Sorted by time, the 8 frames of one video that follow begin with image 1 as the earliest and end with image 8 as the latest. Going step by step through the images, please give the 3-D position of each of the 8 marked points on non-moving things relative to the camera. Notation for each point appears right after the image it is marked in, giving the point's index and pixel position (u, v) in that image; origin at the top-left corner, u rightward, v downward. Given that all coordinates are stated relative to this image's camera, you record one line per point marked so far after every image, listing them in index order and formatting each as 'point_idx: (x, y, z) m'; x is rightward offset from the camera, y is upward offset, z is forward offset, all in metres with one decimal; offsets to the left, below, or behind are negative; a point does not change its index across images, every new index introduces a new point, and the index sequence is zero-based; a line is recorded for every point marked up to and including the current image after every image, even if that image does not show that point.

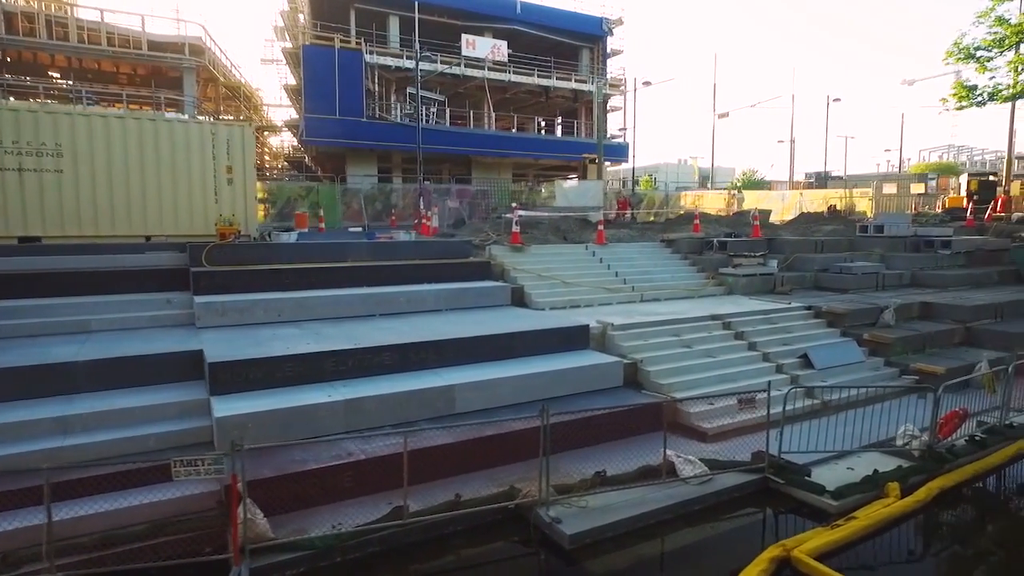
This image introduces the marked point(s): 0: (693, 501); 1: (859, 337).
0: (+1.6, -1.9, +5.4) m
1: (+5.5, -0.8, +9.8) m
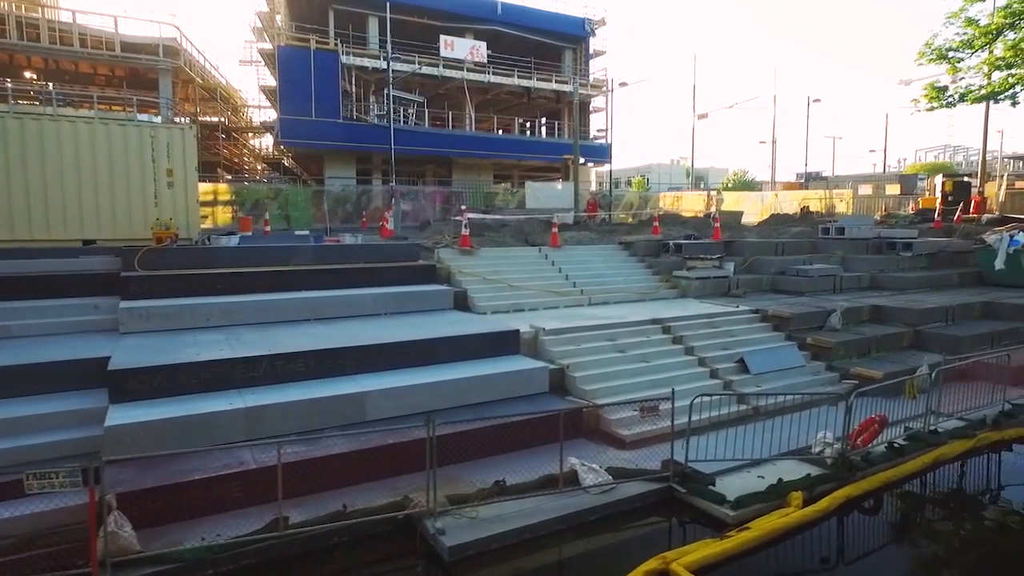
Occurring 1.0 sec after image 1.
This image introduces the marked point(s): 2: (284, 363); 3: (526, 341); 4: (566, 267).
0: (+0.7, -1.9, +5.3) m
1: (+4.6, -0.8, +9.7) m
2: (-2.5, -0.8, +6.7) m
3: (+0.2, -0.7, +8.3) m
4: (+1.0, +0.4, +11.8) m
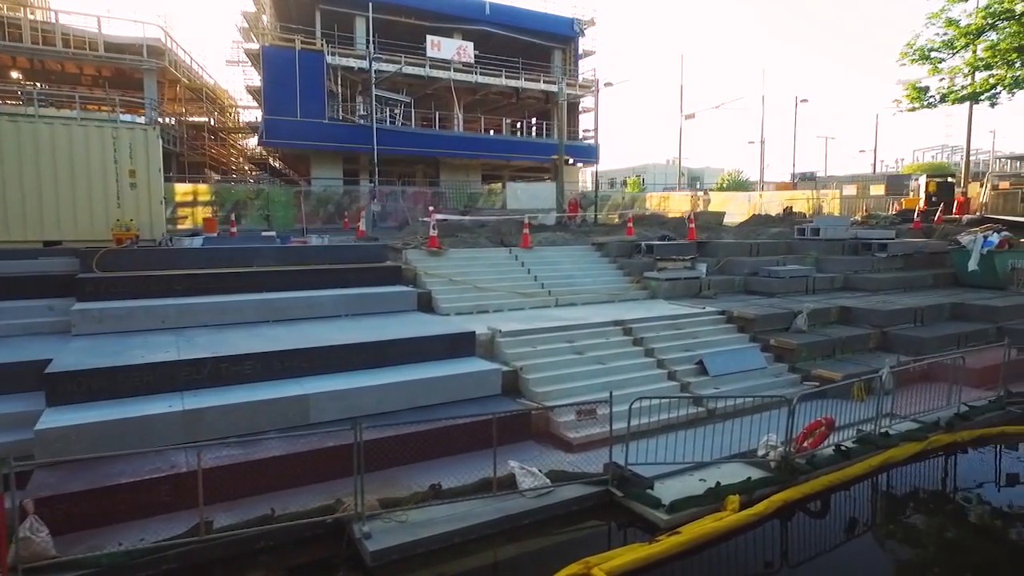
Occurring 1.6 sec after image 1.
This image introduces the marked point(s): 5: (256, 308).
0: (+0.1, -2.0, +5.3) m
1: (+4.0, -0.9, +9.7) m
2: (-3.1, -0.8, +6.7) m
3: (-0.4, -0.8, +8.3) m
4: (+0.5, +0.4, +11.8) m
5: (-3.6, -0.3, +8.7) m
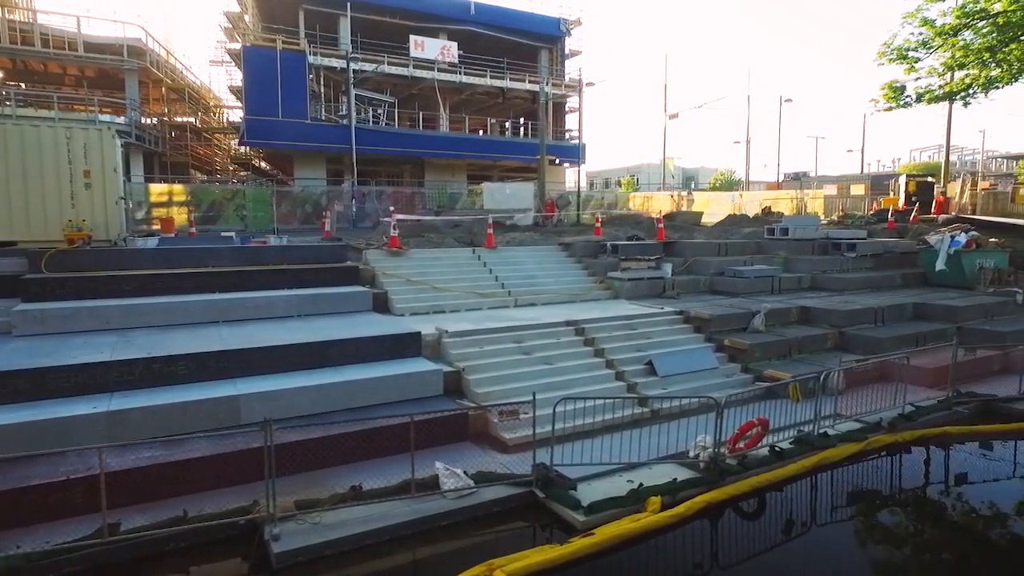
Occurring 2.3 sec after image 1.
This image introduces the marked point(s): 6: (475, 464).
0: (-0.6, -2.0, +5.3) m
1: (+3.3, -0.9, +9.7) m
2: (-3.8, -0.8, +6.7) m
3: (-1.1, -0.8, +8.2) m
4: (-0.3, +0.4, +11.8) m
5: (-4.3, -0.3, +8.6) m
6: (-0.4, -1.8, +6.2) m
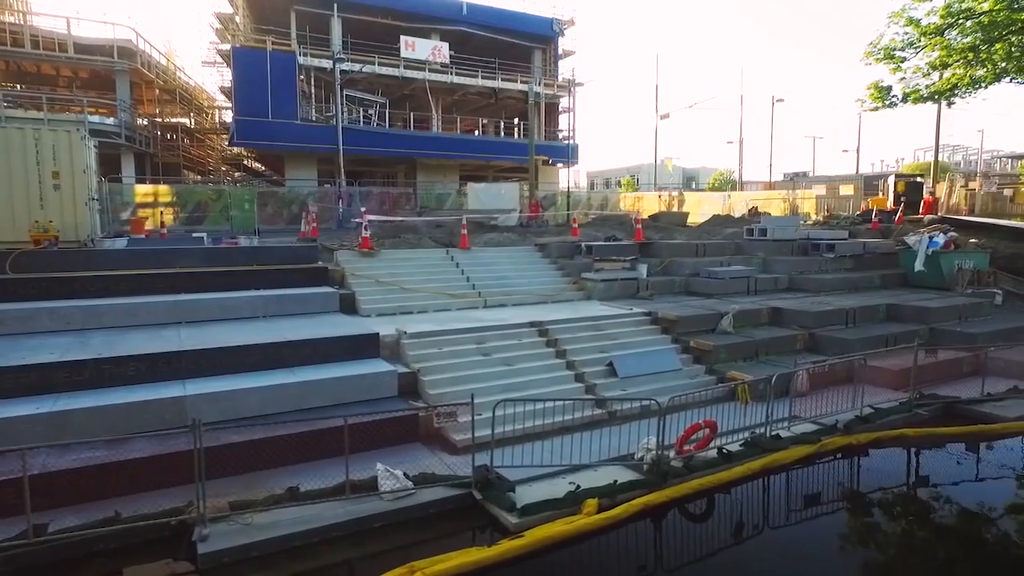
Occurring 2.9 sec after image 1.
0: (-1.2, -2.0, +5.3) m
1: (+2.7, -0.9, +9.6) m
2: (-4.3, -0.9, +6.7) m
3: (-1.7, -0.8, +8.2) m
4: (-0.8, +0.4, +11.8) m
5: (-4.9, -0.3, +8.7) m
6: (-0.9, -1.8, +6.2) m
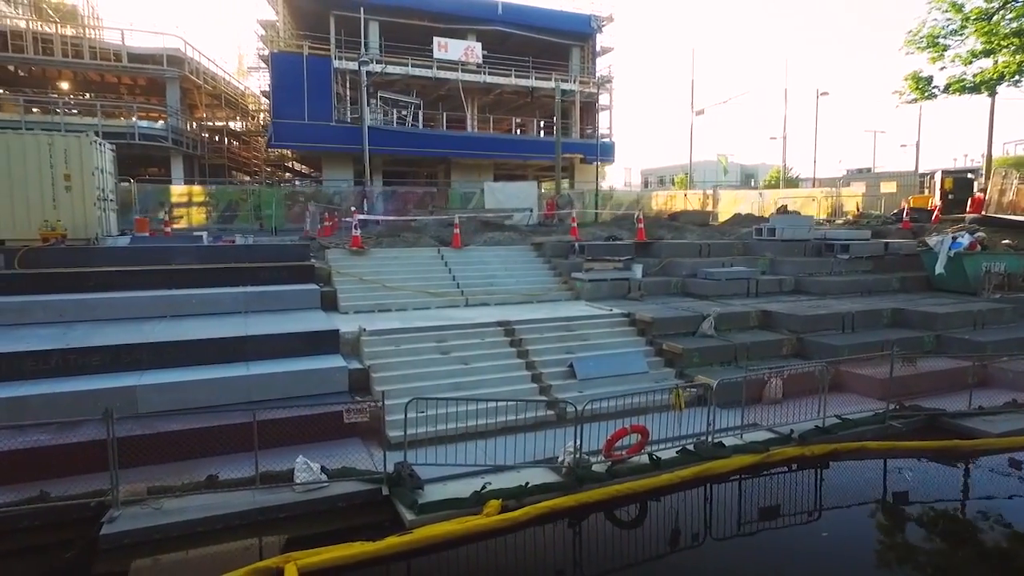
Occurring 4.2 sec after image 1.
0: (-2.1, -2.0, +5.5) m
1: (+2.3, -0.9, +9.4) m
2: (-5.1, -0.8, +7.2) m
3: (-2.3, -0.7, +8.4) m
4: (-1.0, +0.4, +11.9) m
5: (-5.4, -0.2, +9.2) m
6: (-1.7, -1.8, +6.3) m
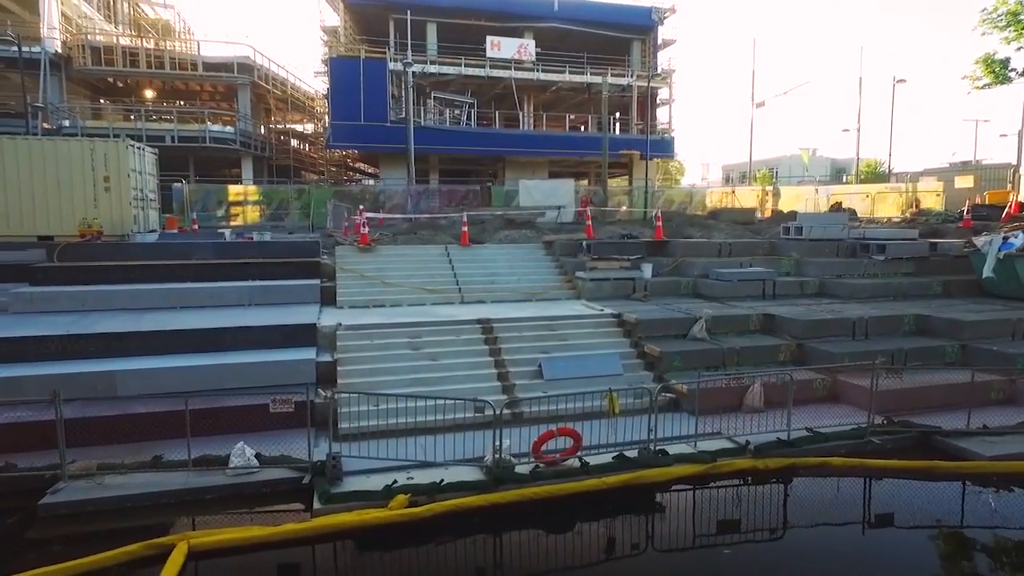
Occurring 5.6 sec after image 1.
0: (-2.9, -1.9, +5.8) m
1: (+2.0, -0.9, +9.1) m
2: (-5.6, -0.7, +7.9) m
3: (-2.7, -0.7, +8.8) m
4: (-1.0, +0.4, +12.0) m
5: (-5.7, -0.1, +9.9) m
6: (-2.4, -1.7, +6.6) m
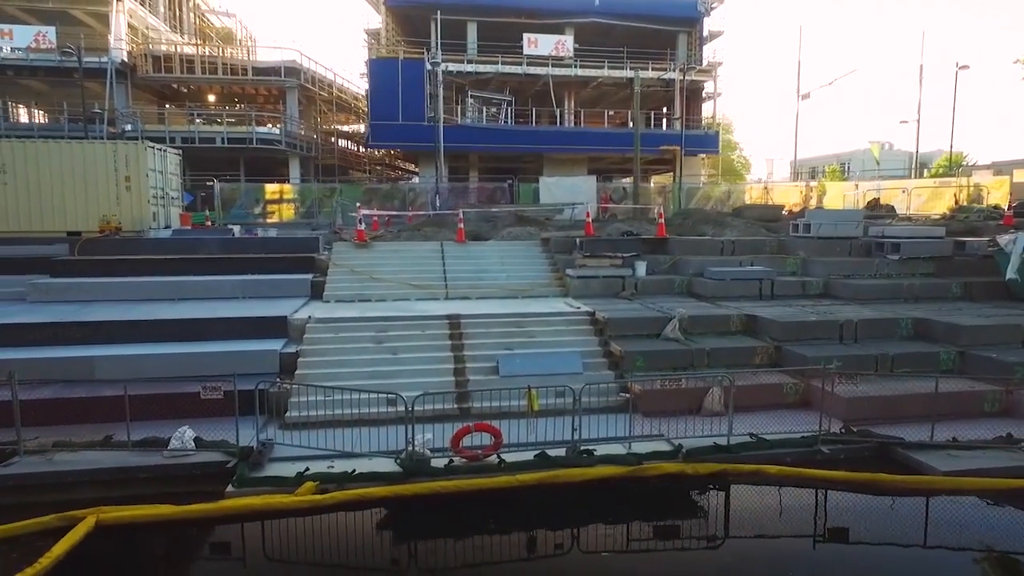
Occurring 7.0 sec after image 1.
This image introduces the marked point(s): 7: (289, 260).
0: (-3.8, -1.8, +6.2) m
1: (+1.4, -0.9, +8.9) m
2: (-6.2, -0.6, +8.5) m
3: (-3.2, -0.6, +9.1) m
4: (-1.1, +0.5, +12.1) m
5: (-6.0, 0.0, +10.6) m
6: (-3.2, -1.6, +6.9) m
7: (-4.2, +0.5, +11.7) m
